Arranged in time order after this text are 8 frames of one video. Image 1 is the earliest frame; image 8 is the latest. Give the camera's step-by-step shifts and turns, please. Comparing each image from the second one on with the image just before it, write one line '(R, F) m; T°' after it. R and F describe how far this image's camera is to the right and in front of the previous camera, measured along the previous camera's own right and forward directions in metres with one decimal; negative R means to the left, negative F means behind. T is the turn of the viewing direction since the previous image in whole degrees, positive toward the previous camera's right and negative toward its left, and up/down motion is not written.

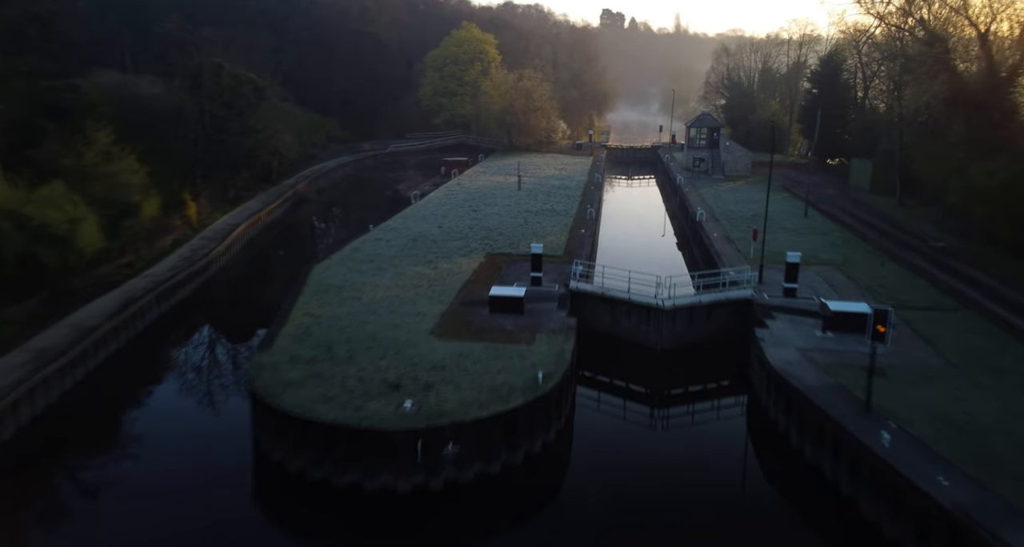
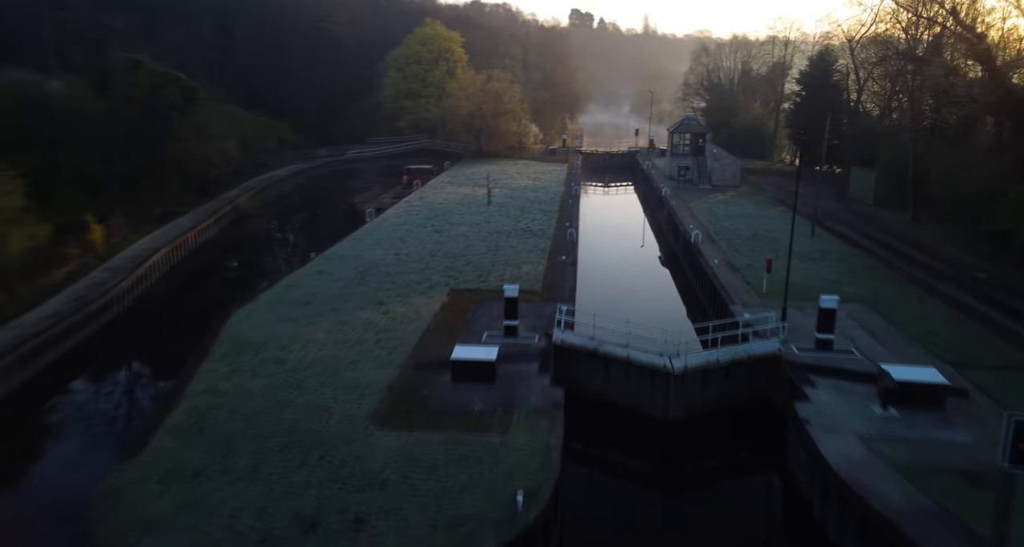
(+0.1, +3.6) m; +3°
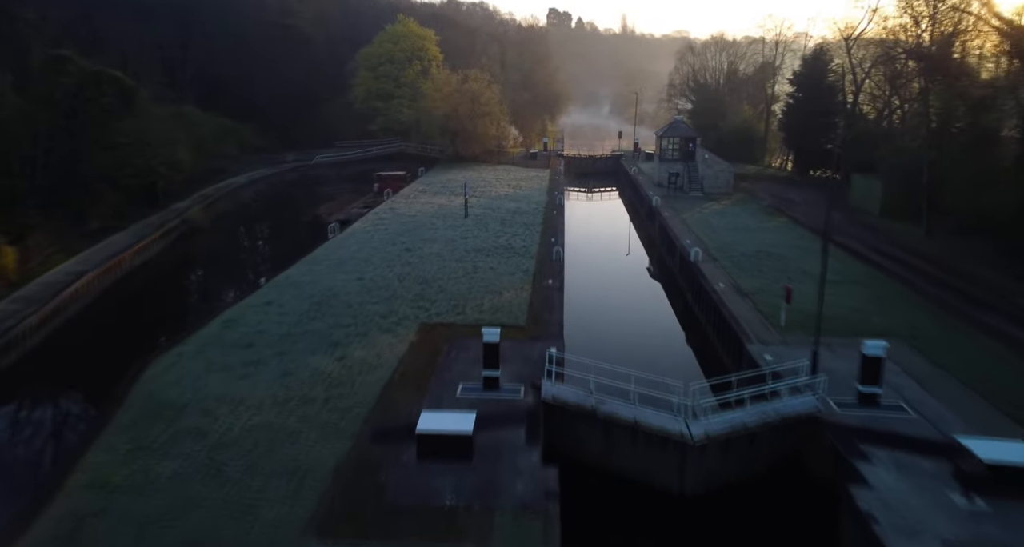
(0.0, +2.6) m; +2°
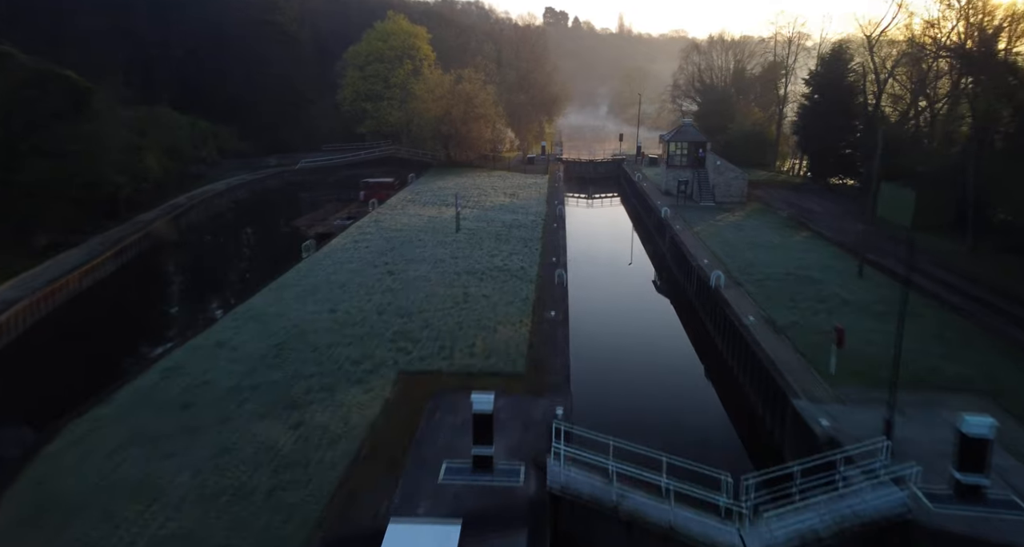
(0.0, +2.6) m; 0°
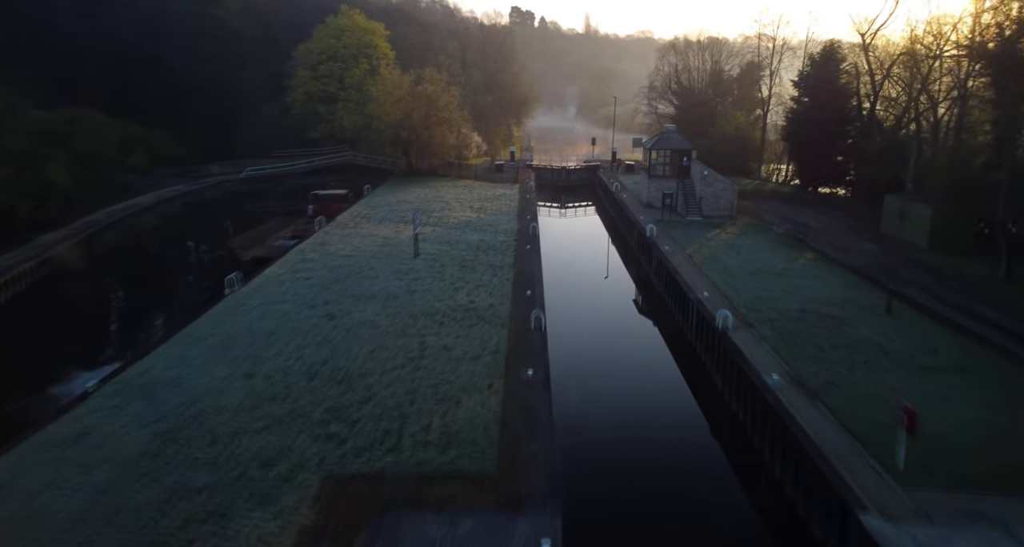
(+0.1, +3.4) m; +3°
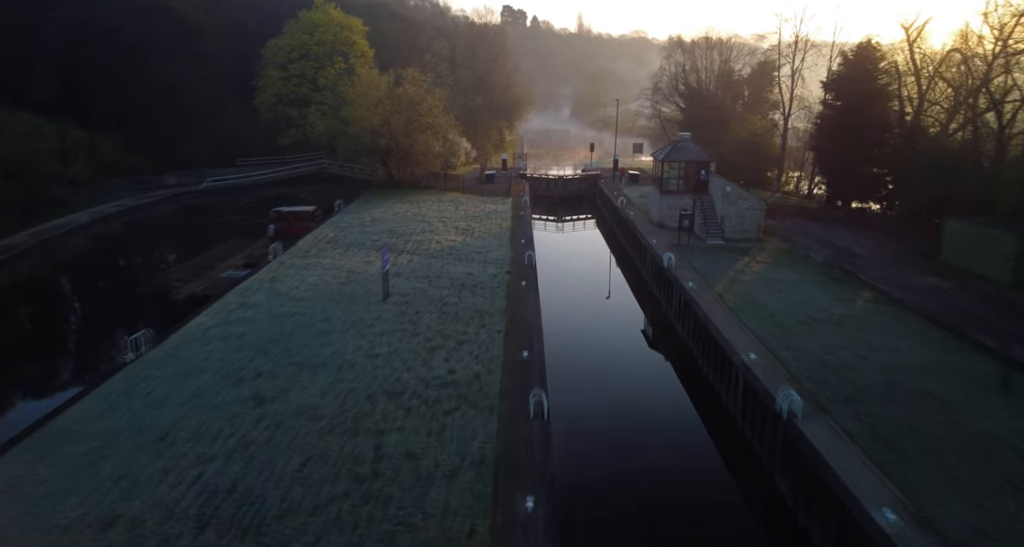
(0.0, +4.2) m; +1°
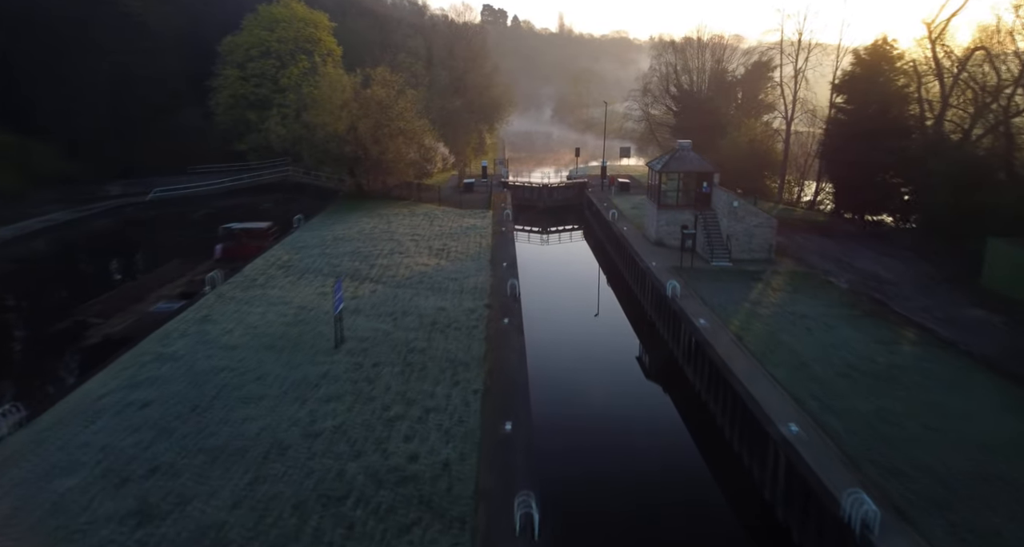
(+0.1, +3.1) m; +2°
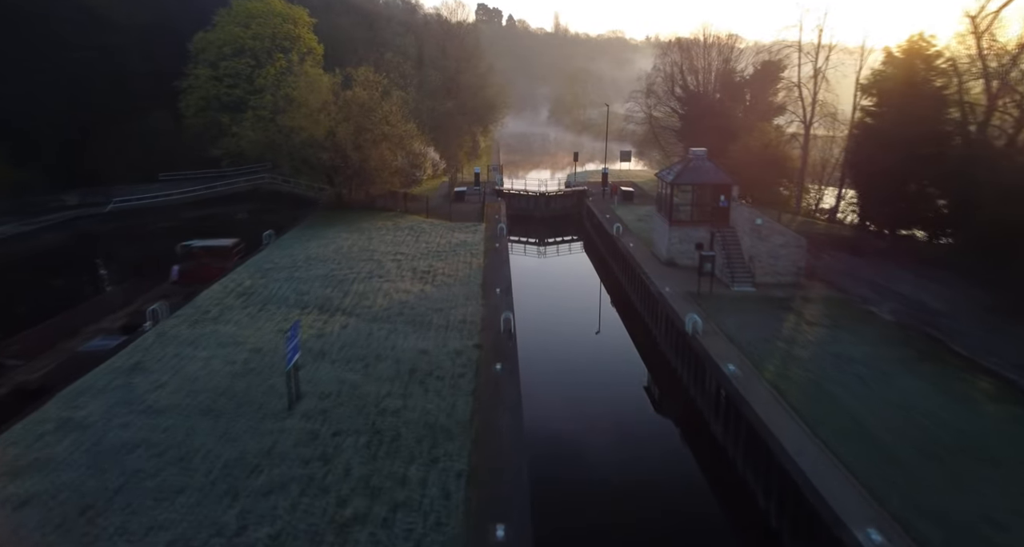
(0.0, +2.7) m; 0°
